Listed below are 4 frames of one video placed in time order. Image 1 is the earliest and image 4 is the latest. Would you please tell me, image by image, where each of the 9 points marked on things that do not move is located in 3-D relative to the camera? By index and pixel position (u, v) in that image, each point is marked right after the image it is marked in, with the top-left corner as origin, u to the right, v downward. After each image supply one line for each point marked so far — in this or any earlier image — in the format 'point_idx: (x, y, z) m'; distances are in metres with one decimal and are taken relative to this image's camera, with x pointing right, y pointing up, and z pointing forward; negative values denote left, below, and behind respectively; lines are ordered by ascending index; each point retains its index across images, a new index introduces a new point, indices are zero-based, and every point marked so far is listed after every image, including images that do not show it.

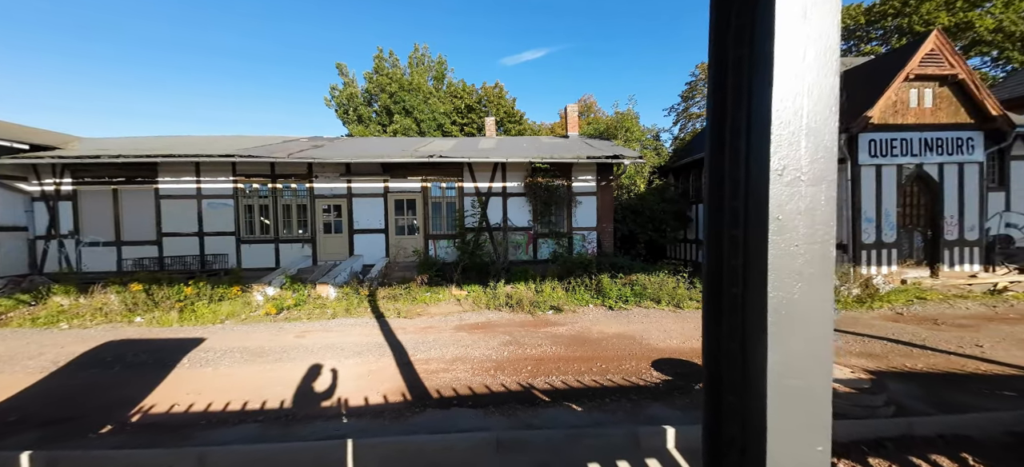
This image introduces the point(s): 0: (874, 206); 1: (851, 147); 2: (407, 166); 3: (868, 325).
0: (+9.3, +0.7, +10.2) m
1: (+8.7, +2.1, +10.2) m
2: (-2.7, +2.0, +11.2) m
3: (+6.9, -1.7, +7.8) m
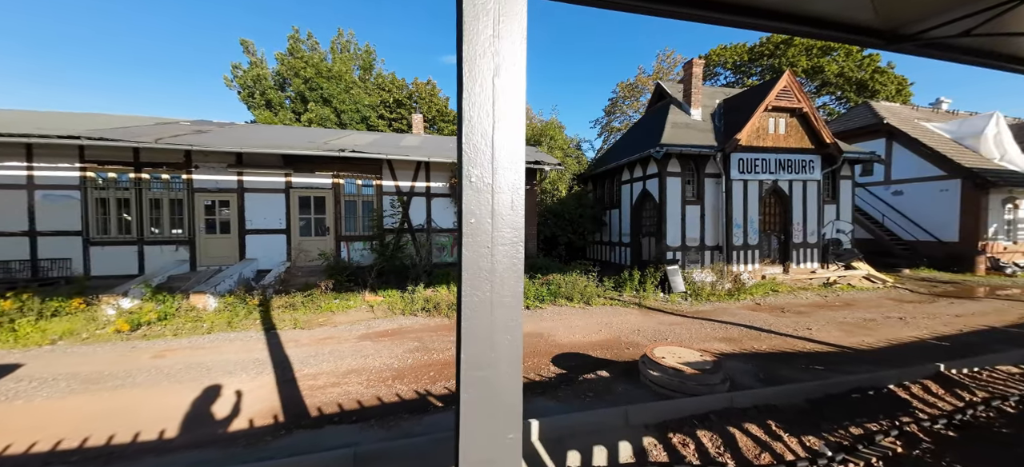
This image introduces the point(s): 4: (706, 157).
0: (+6.8, +0.6, +11.8) m
1: (+6.2, +2.0, +11.7) m
2: (-5.2, +1.9, +10.4) m
3: (+4.9, -1.8, +8.9) m
4: (+5.7, +2.2, +11.7) m
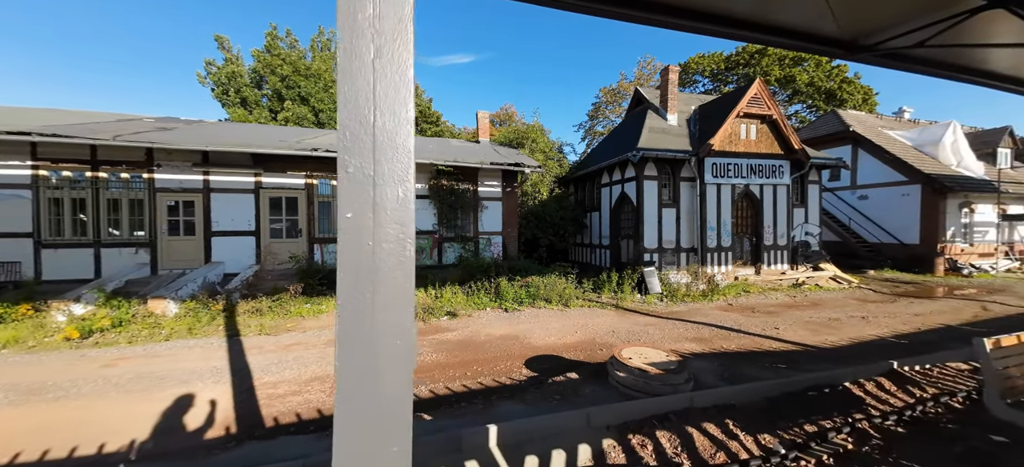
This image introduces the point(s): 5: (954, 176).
0: (+6.1, +0.5, +12.0) m
1: (+5.5, +1.9, +11.9) m
2: (-5.8, +1.9, +10.2) m
3: (+4.3, -1.8, +9.1) m
4: (+5.0, +2.2, +11.9) m
5: (+18.2, +2.4, +16.4) m
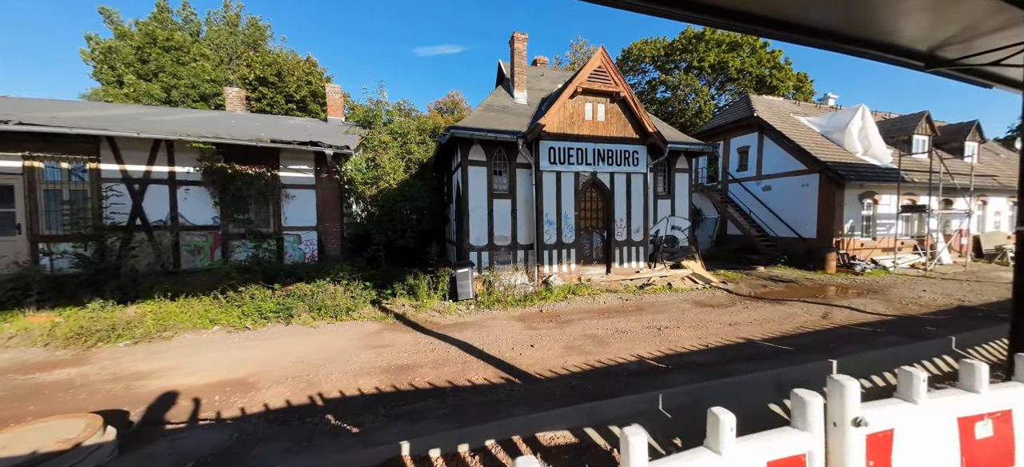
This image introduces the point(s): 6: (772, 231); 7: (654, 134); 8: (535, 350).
0: (+1.2, +0.7, +10.4) m
1: (+0.6, +2.1, +10.3) m
2: (-10.7, +2.0, +8.2) m
3: (-0.5, -1.8, +7.5) m
4: (+0.1, +2.3, +10.3) m
5: (+13.1, +2.6, +15.2) m
6: (+10.8, +0.1, +16.4) m
7: (+3.8, +2.6, +10.6) m
8: (+0.4, -1.8, +6.0) m
